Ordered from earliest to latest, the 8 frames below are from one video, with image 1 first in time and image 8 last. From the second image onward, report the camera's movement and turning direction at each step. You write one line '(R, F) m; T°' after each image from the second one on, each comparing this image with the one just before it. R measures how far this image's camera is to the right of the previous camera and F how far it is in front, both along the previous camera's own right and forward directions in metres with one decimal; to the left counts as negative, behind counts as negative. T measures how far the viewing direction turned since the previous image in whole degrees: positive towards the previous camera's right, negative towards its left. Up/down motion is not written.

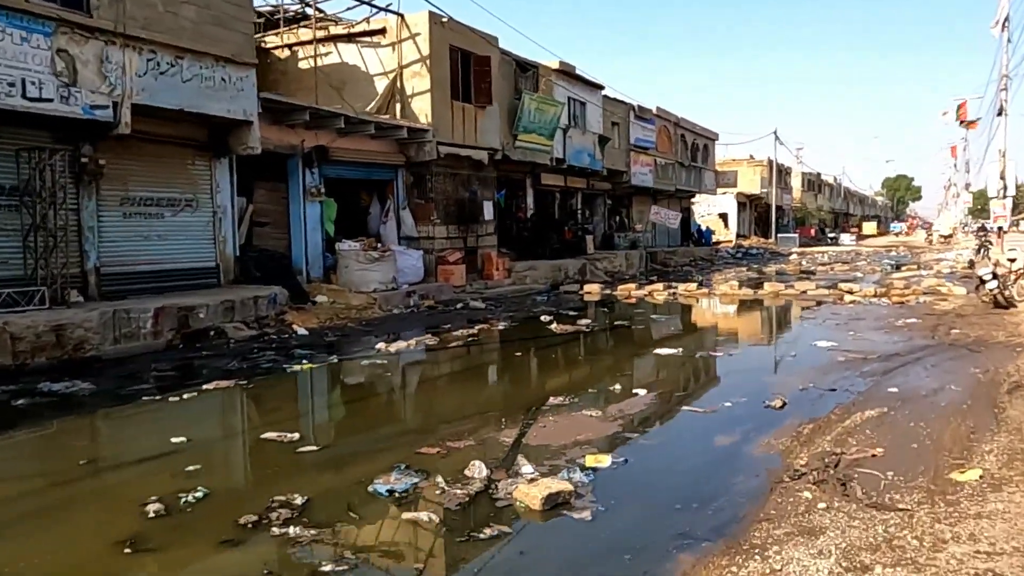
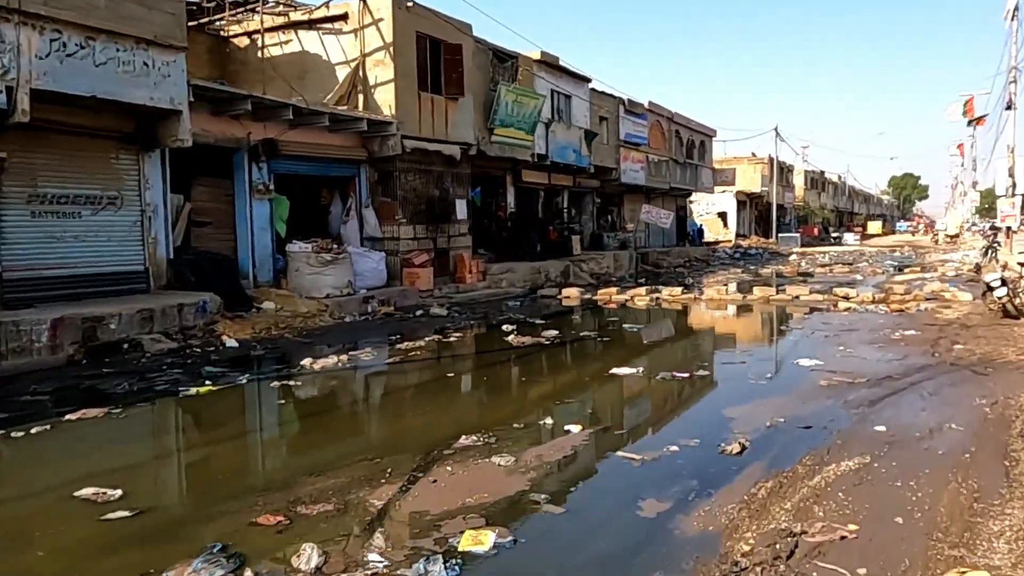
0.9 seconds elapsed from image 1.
(+0.7, +1.2) m; 0°
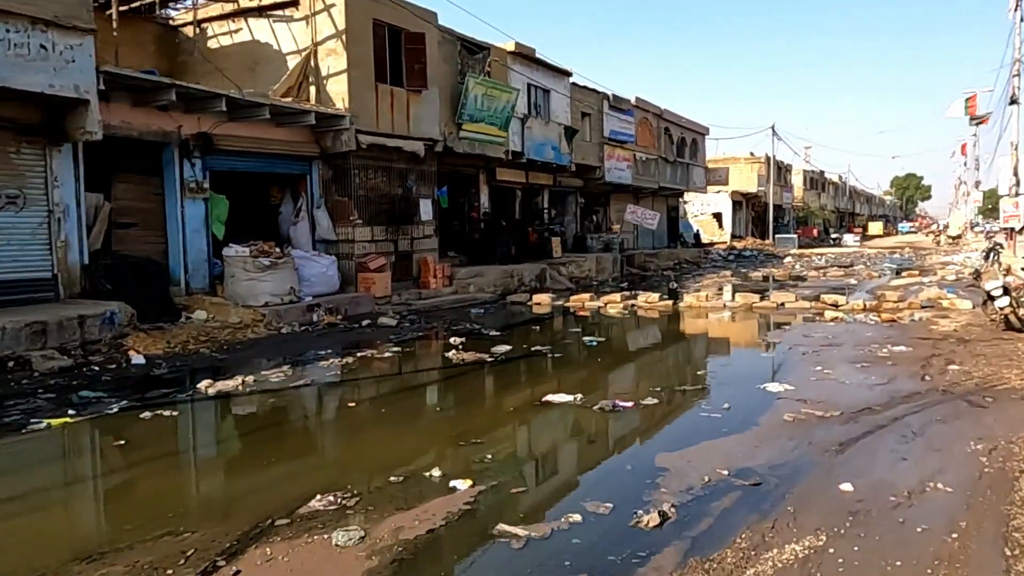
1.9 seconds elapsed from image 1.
(+0.7, +1.1) m; 0°
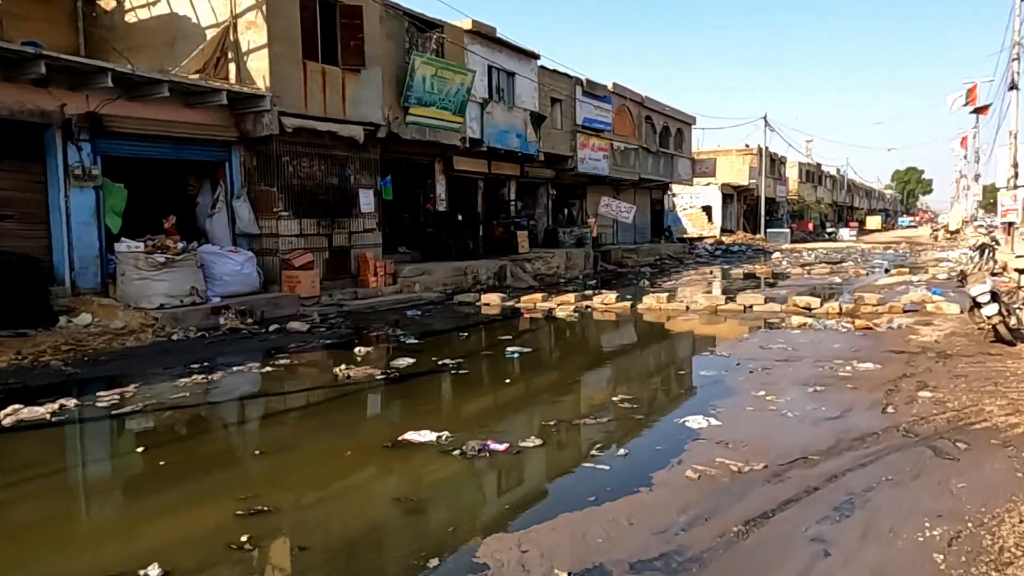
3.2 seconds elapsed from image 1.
(+1.0, +1.4) m; 0°
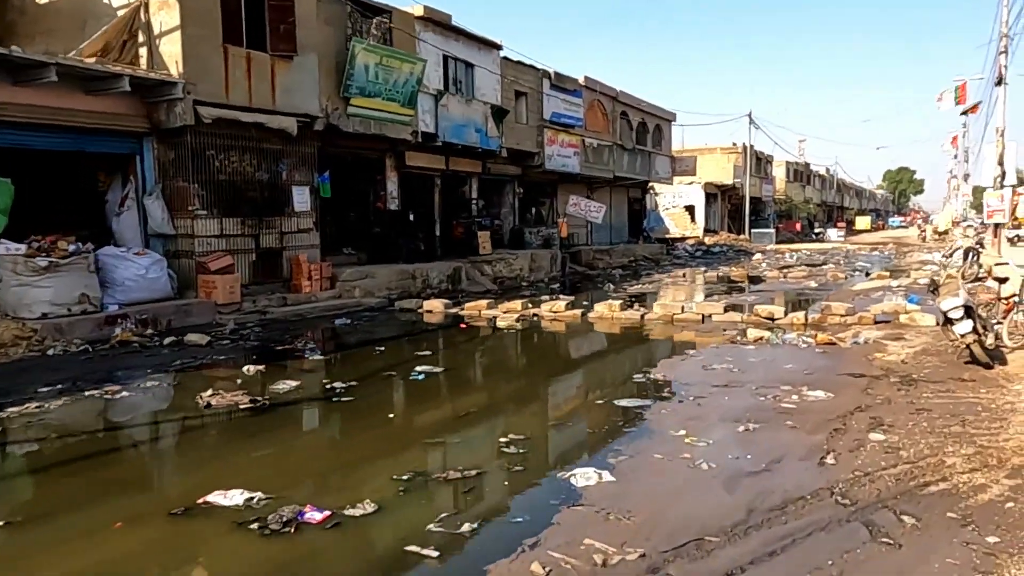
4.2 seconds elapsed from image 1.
(+0.9, +1.1) m; 0°
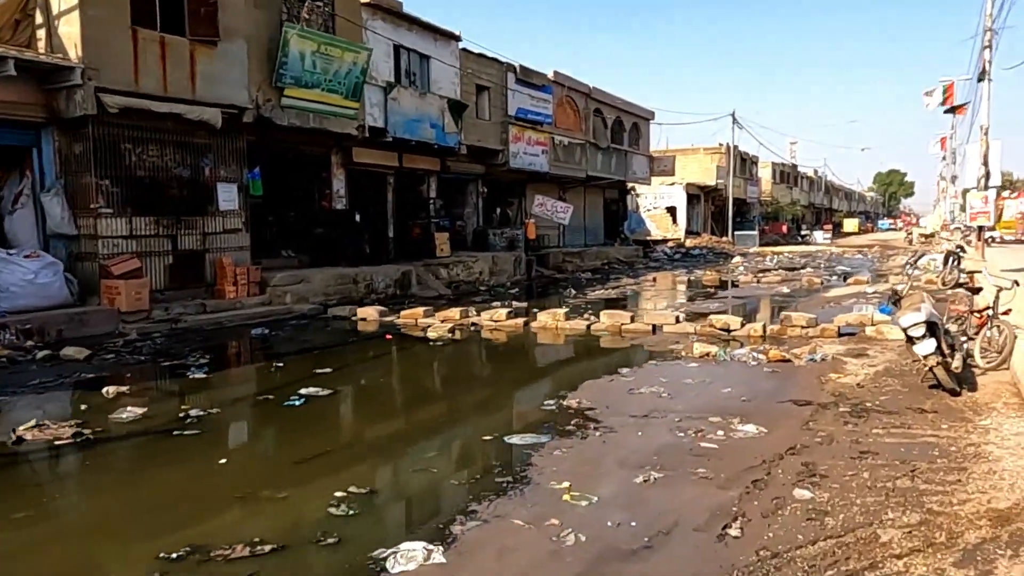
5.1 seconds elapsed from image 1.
(+0.8, +1.0) m; +1°
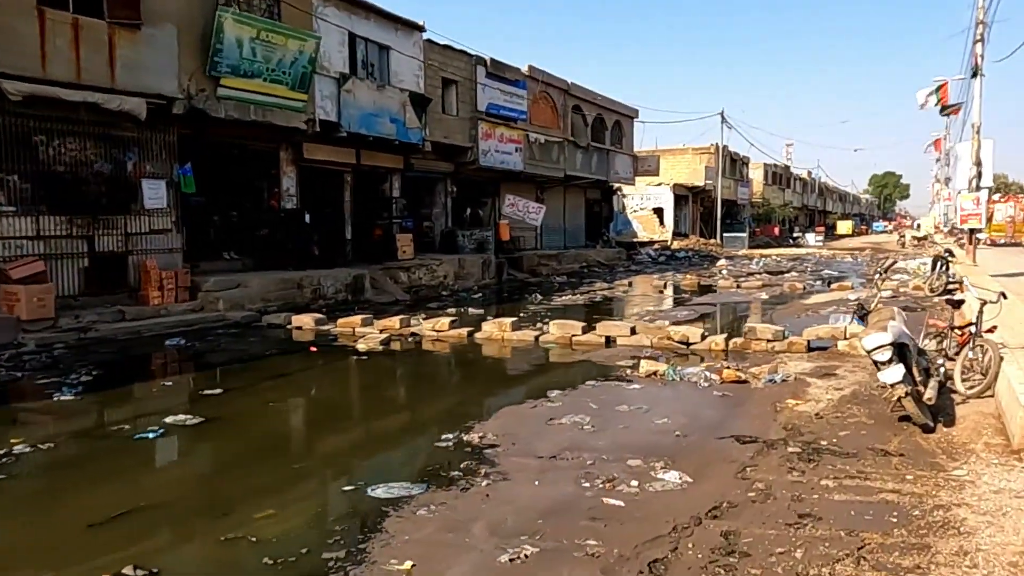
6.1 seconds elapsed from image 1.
(+0.7, +1.0) m; 0°
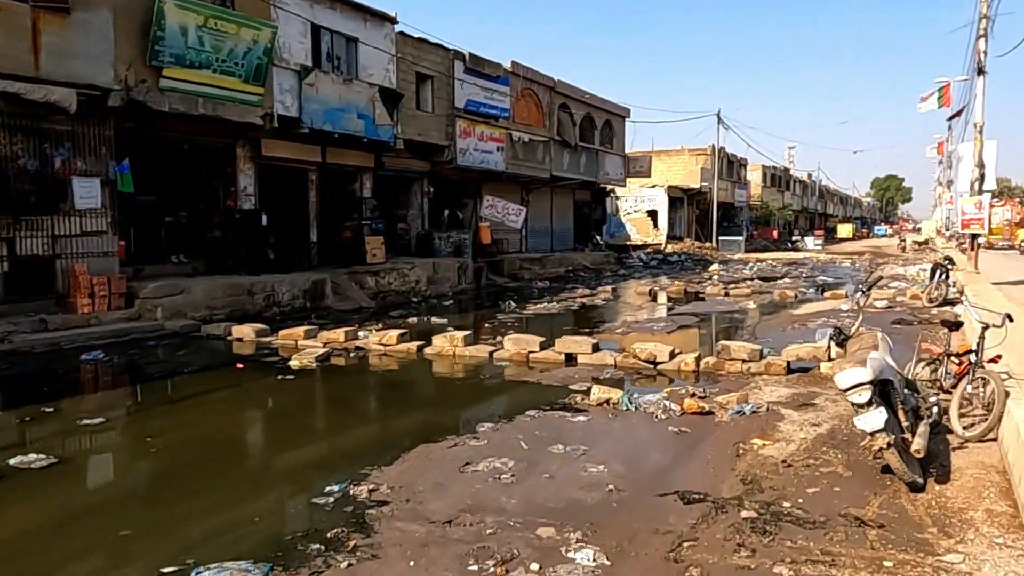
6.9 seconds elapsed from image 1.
(+0.6, +0.9) m; 0°
